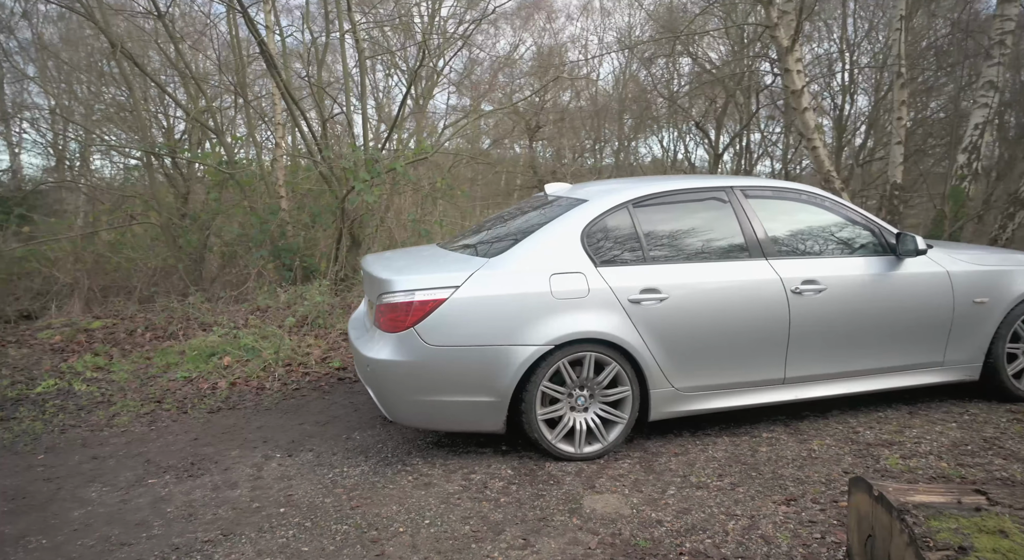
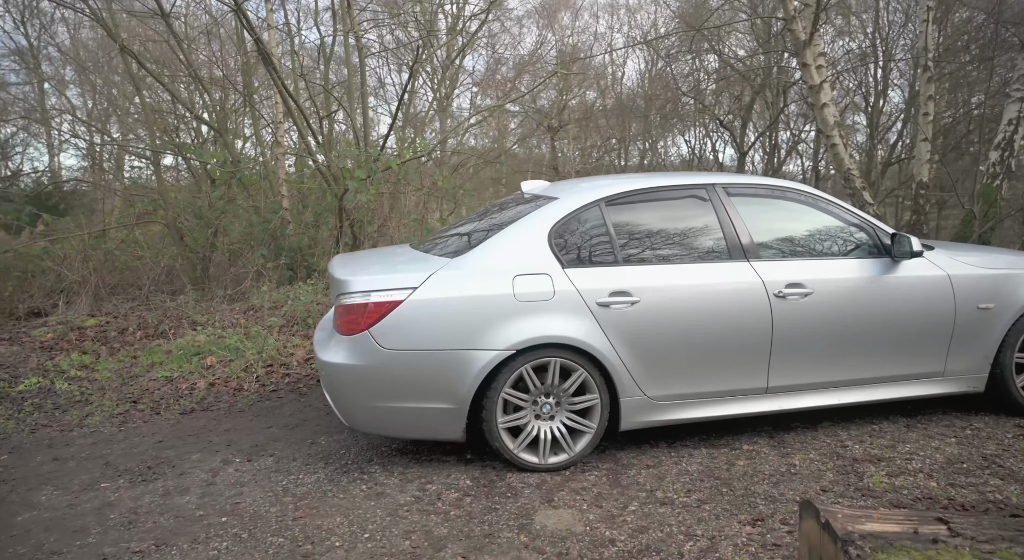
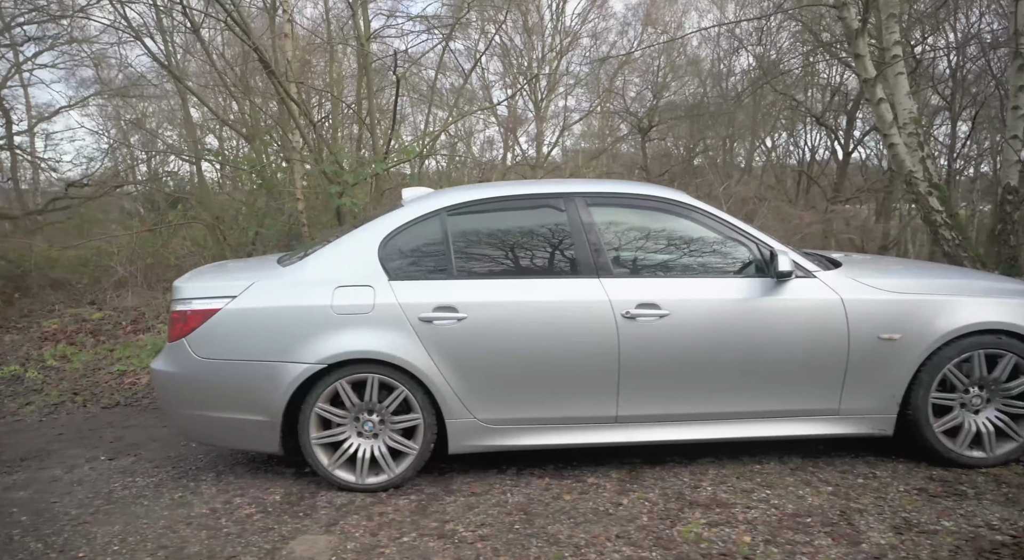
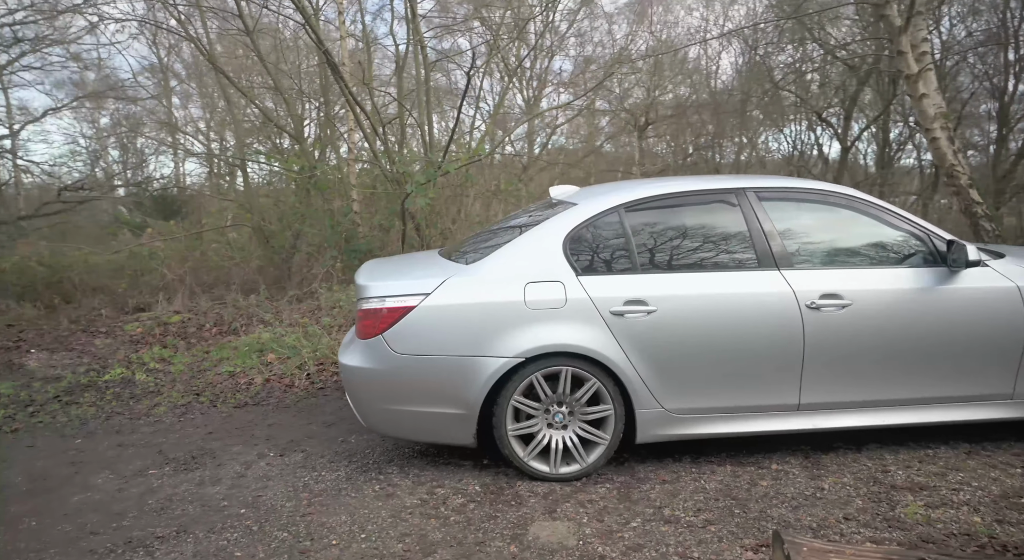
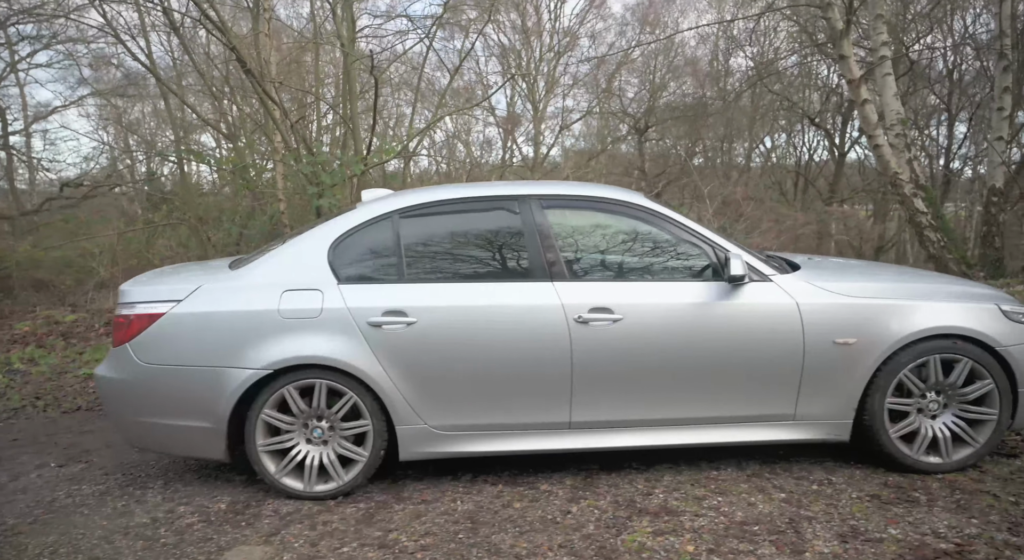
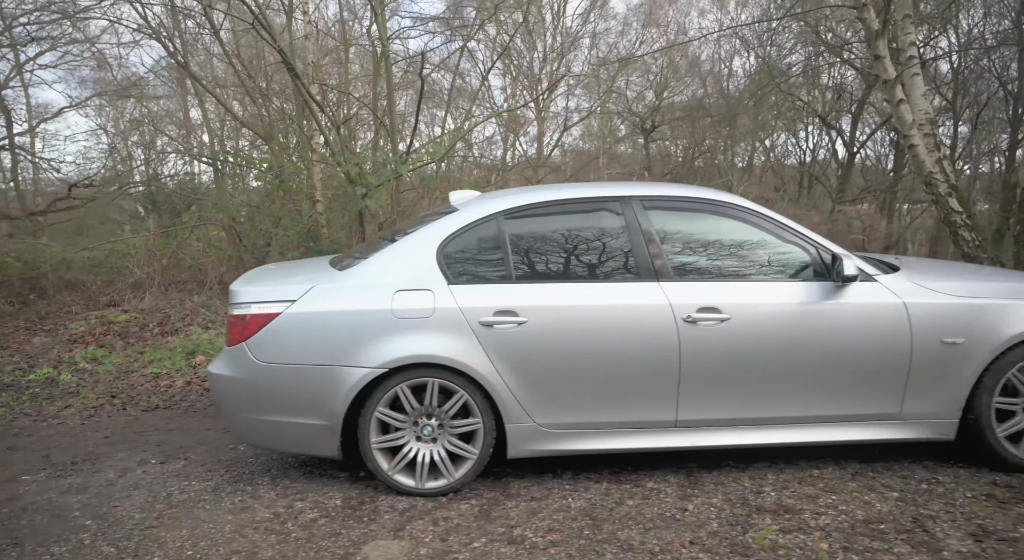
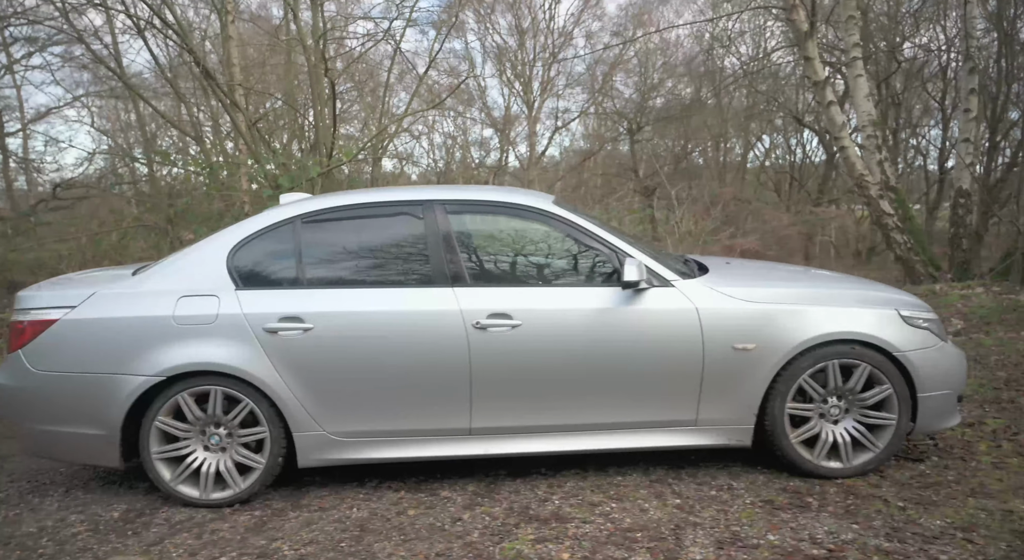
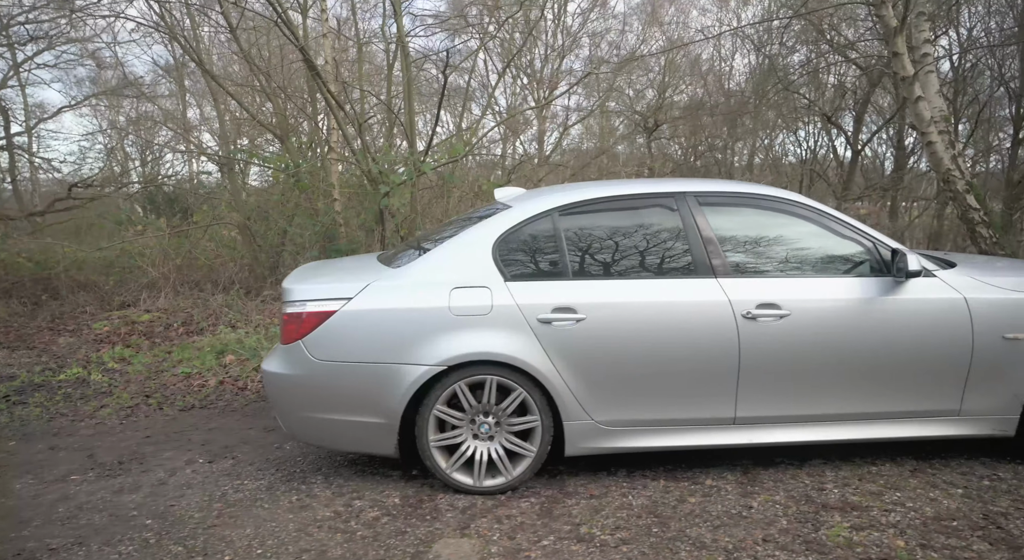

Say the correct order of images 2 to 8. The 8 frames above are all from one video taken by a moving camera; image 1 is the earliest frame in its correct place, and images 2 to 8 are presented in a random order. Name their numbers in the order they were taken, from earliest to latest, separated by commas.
2, 4, 8, 6, 3, 5, 7
